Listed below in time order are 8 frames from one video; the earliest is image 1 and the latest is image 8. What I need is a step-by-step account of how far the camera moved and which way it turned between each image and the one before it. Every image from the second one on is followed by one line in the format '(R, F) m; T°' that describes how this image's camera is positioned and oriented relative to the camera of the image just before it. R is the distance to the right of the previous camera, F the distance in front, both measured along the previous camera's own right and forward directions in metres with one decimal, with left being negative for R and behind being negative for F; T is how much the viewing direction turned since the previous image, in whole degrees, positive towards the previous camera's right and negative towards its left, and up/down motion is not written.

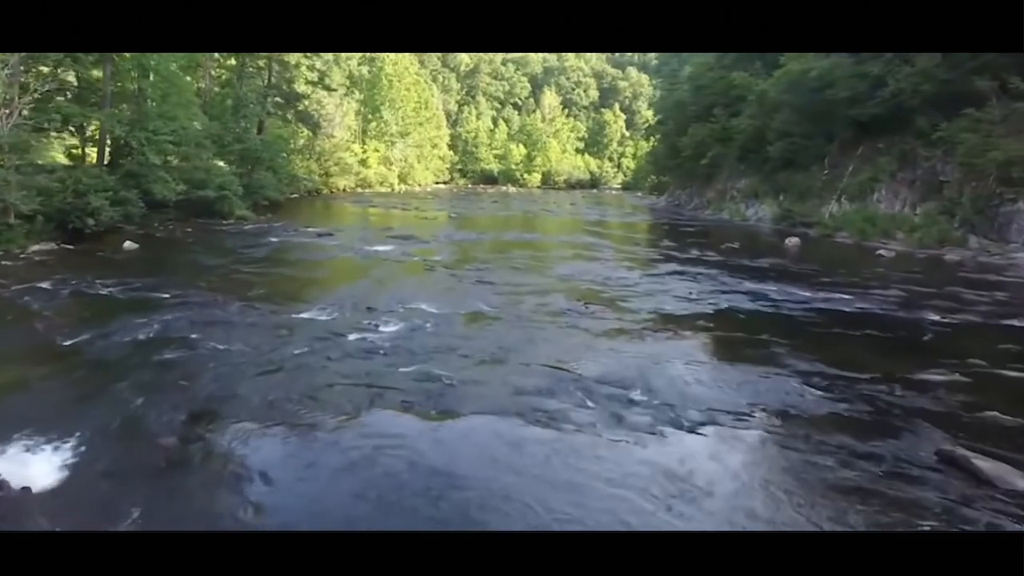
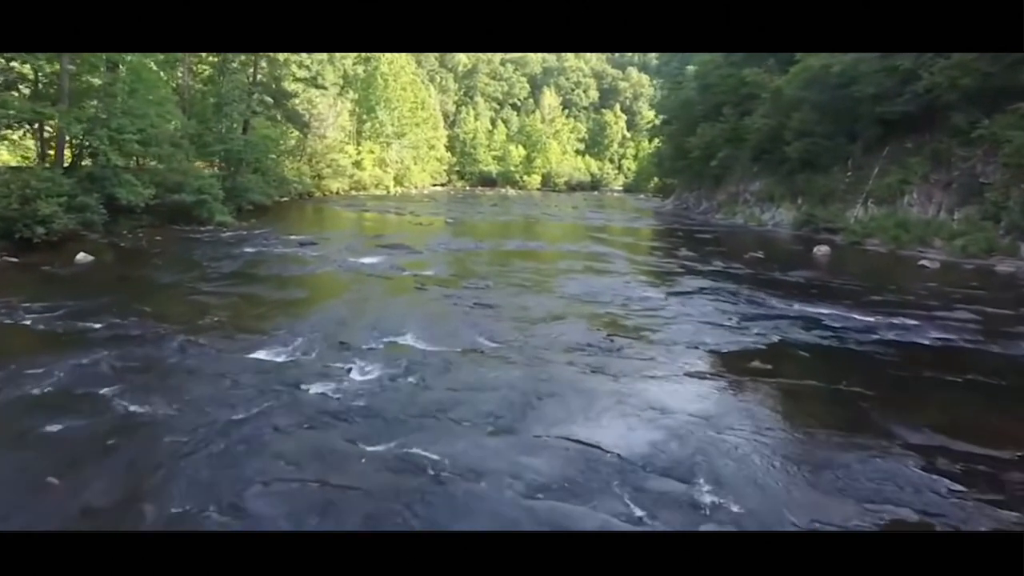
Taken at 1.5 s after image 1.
(-0.1, +1.2) m; 0°
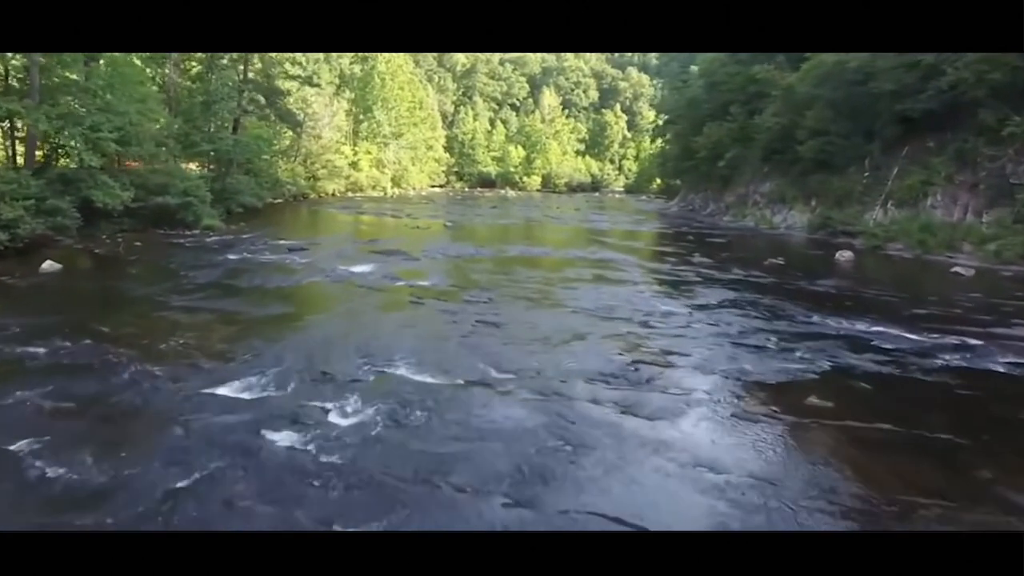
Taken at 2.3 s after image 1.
(-0.1, +0.7) m; 0°
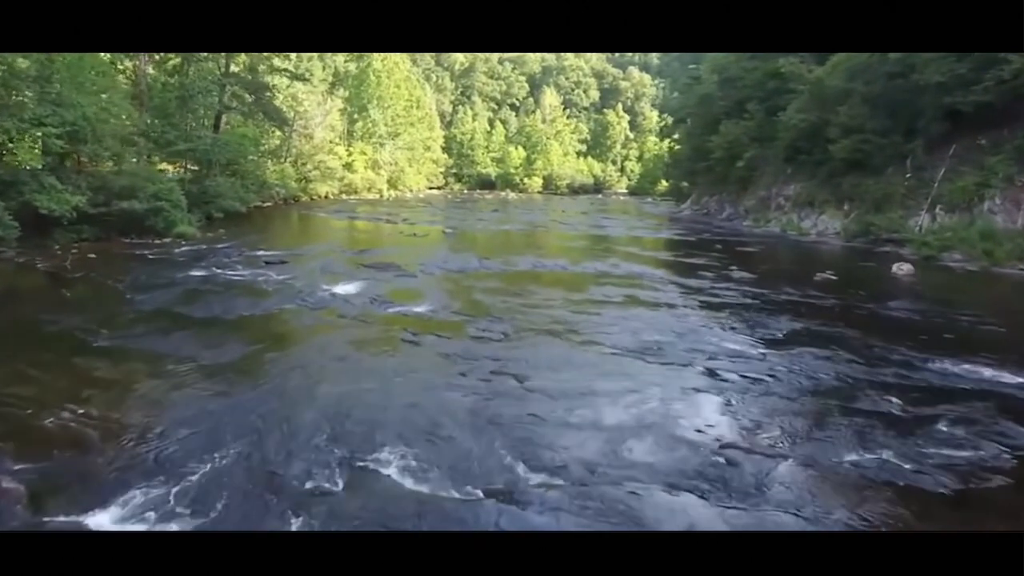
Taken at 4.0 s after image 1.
(-0.2, +1.4) m; 0°
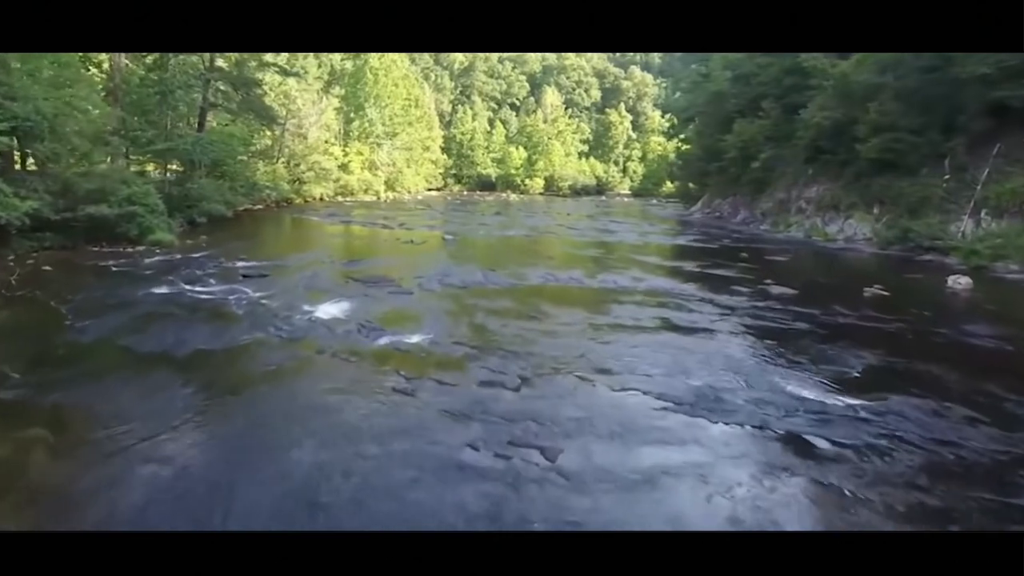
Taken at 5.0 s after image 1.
(-0.1, +1.1) m; 0°
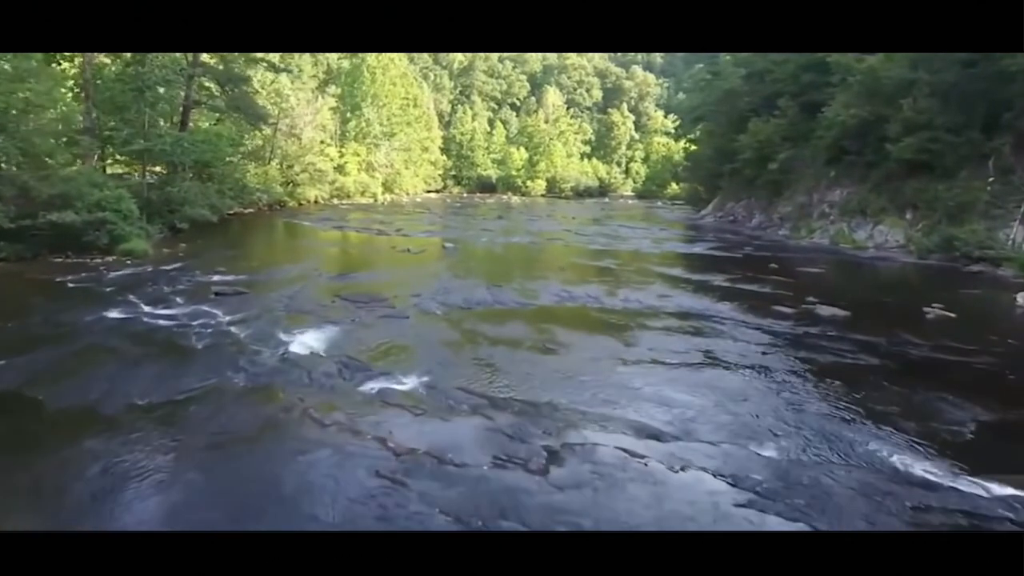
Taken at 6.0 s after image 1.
(-0.1, +1.0) m; 0°
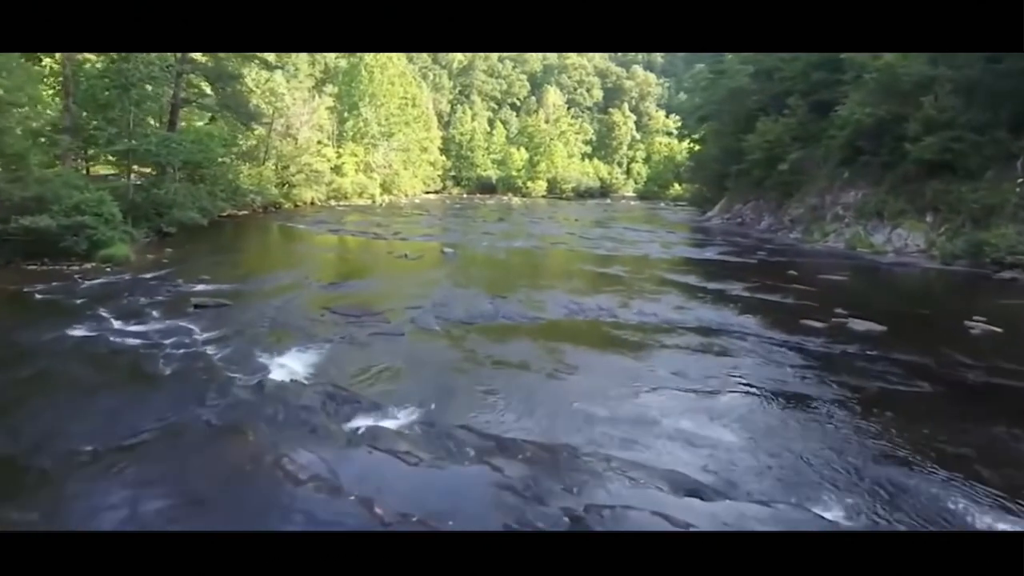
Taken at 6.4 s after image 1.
(0.0, +0.6) m; 0°
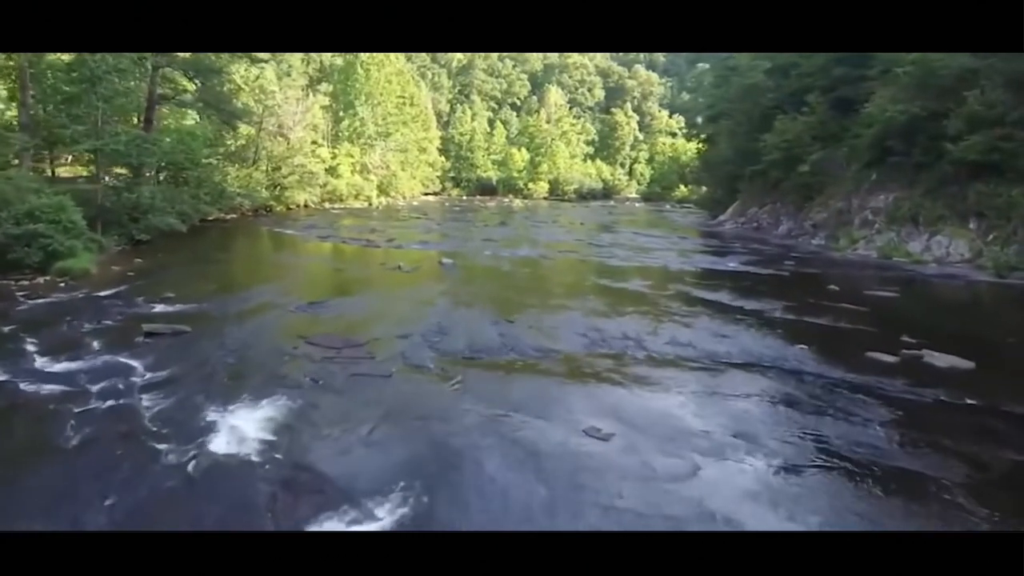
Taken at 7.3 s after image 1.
(-0.1, +1.1) m; 0°
